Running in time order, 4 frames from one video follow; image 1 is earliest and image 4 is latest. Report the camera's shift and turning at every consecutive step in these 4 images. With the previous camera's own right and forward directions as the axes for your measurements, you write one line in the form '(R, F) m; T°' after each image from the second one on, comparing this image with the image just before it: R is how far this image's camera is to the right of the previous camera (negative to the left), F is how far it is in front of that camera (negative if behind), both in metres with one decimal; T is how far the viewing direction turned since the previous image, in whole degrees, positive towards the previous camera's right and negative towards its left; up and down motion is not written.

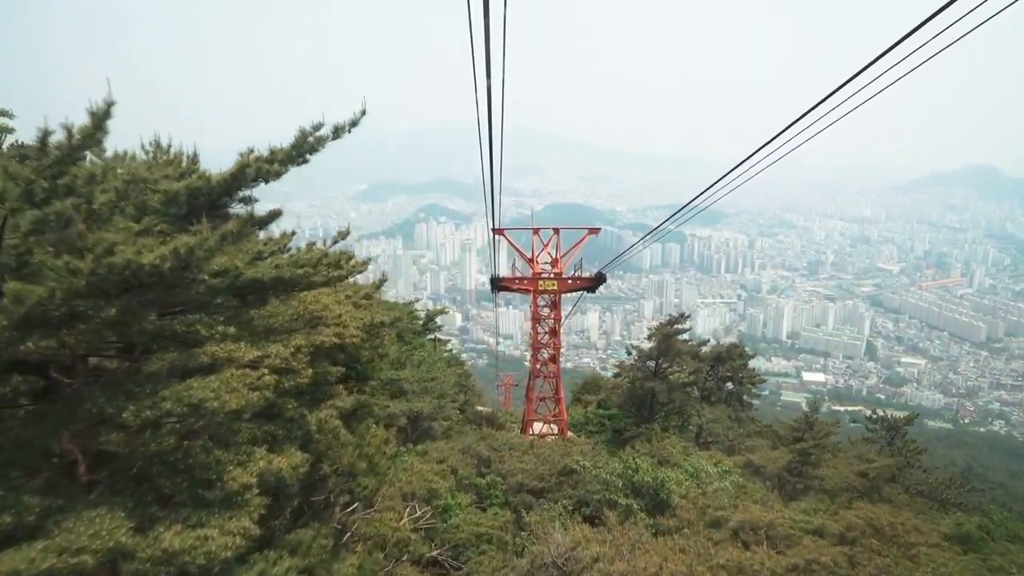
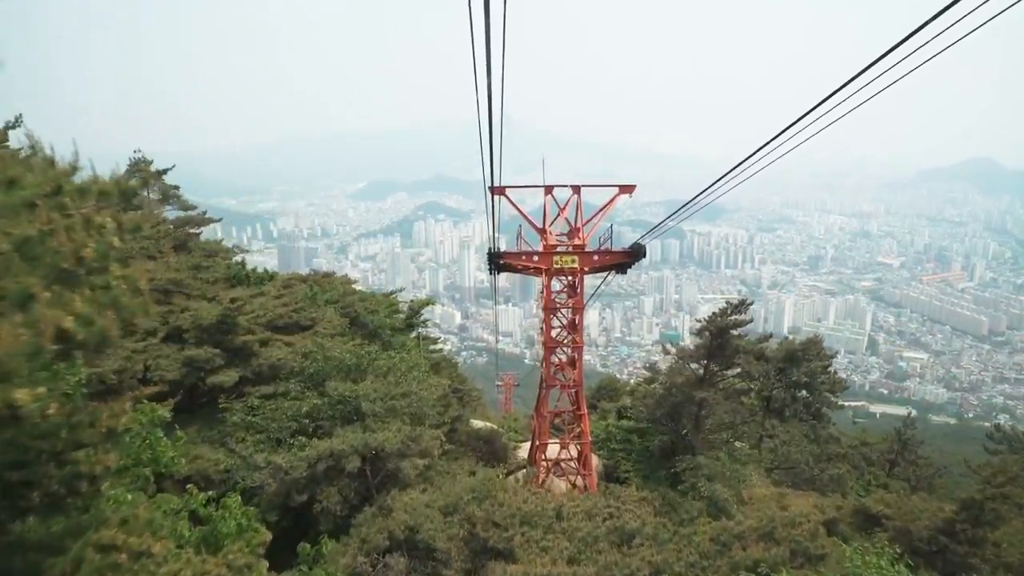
(-0.1, +4.1) m; 0°
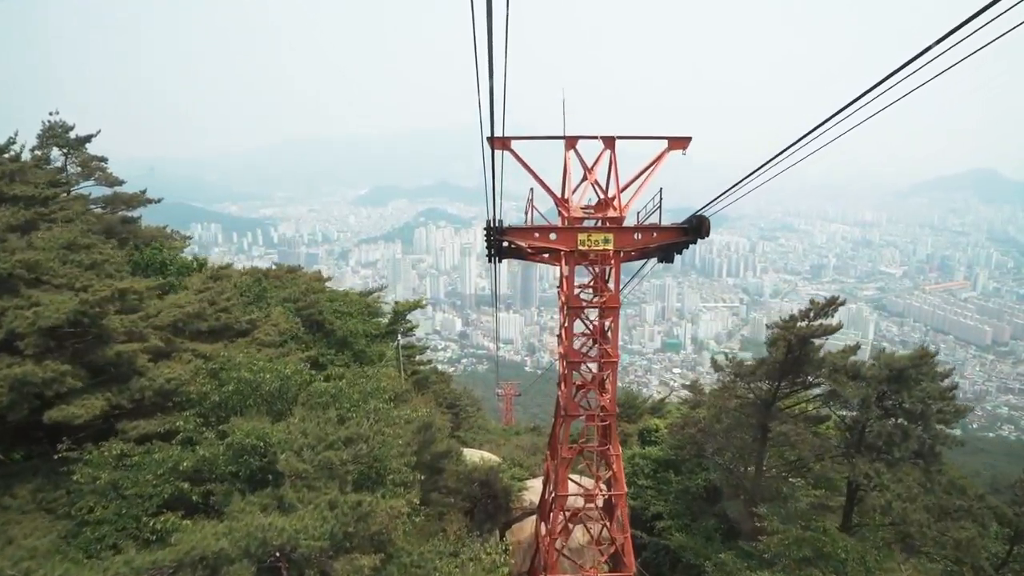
(-0.1, +3.3) m; 0°
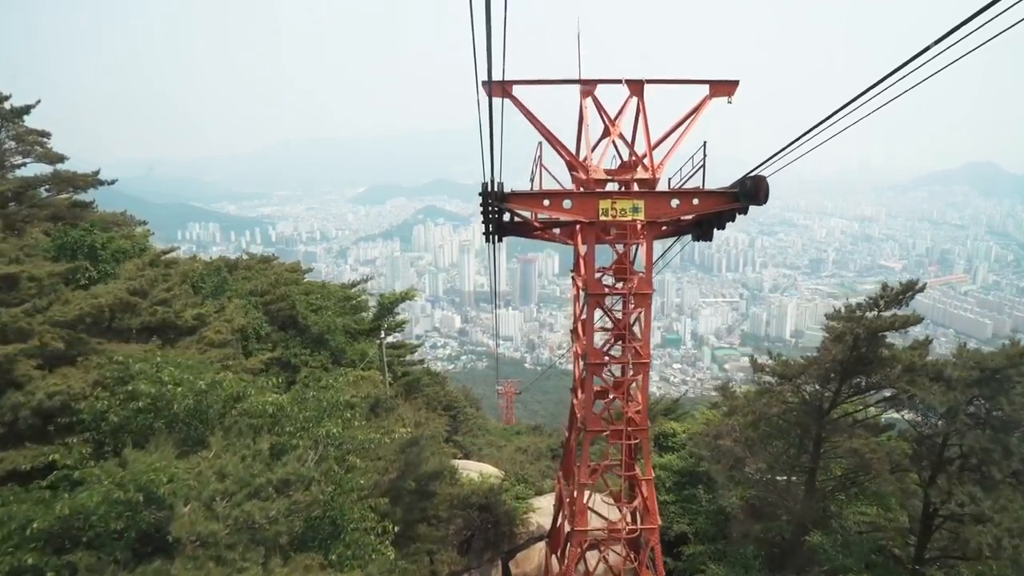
(-0.1, +1.8) m; 0°
